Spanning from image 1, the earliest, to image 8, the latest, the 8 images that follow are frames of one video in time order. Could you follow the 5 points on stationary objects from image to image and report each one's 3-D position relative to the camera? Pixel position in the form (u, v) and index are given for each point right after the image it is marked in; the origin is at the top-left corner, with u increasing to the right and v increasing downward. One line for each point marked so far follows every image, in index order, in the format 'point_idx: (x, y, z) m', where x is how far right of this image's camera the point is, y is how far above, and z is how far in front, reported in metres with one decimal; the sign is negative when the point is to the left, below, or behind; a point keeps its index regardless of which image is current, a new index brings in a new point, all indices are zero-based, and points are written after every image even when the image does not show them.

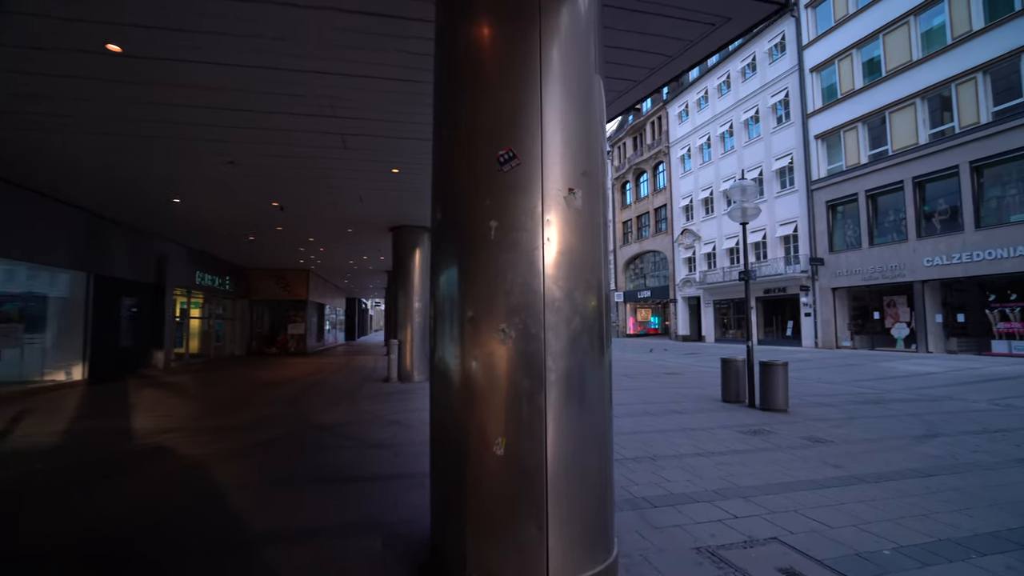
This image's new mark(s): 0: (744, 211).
0: (+4.4, +1.4, +10.0) m
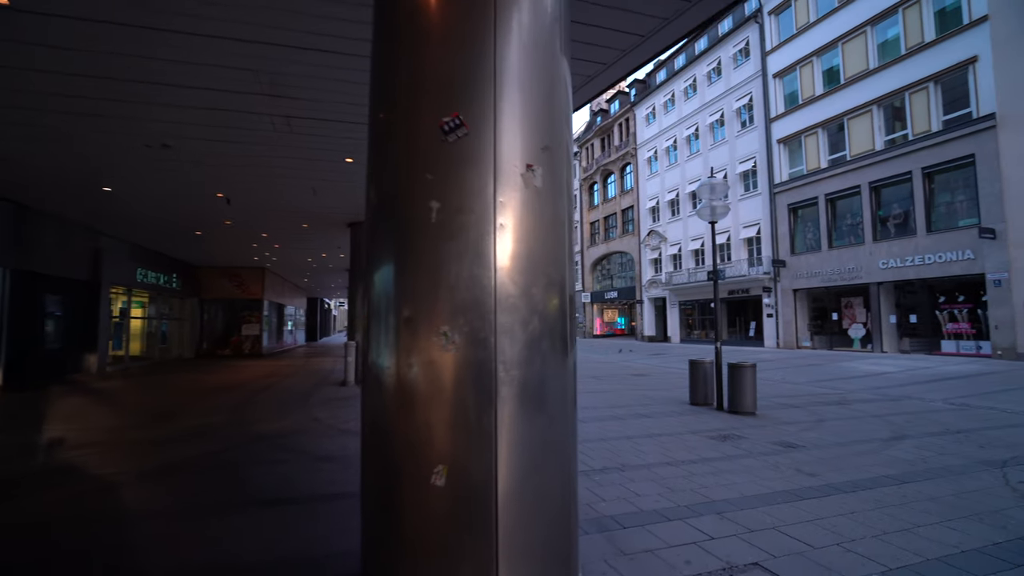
0: (+3.7, +1.4, +9.9) m
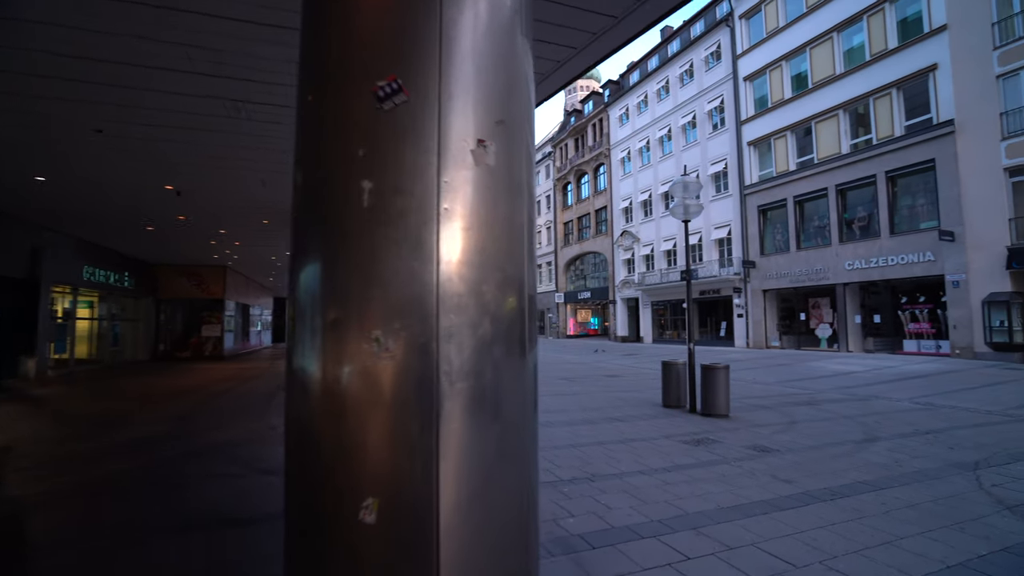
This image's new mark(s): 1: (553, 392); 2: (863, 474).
0: (+3.1, +1.4, +9.7) m
1: (+0.9, -2.3, +11.9) m
2: (+3.4, -1.8, +5.2) m
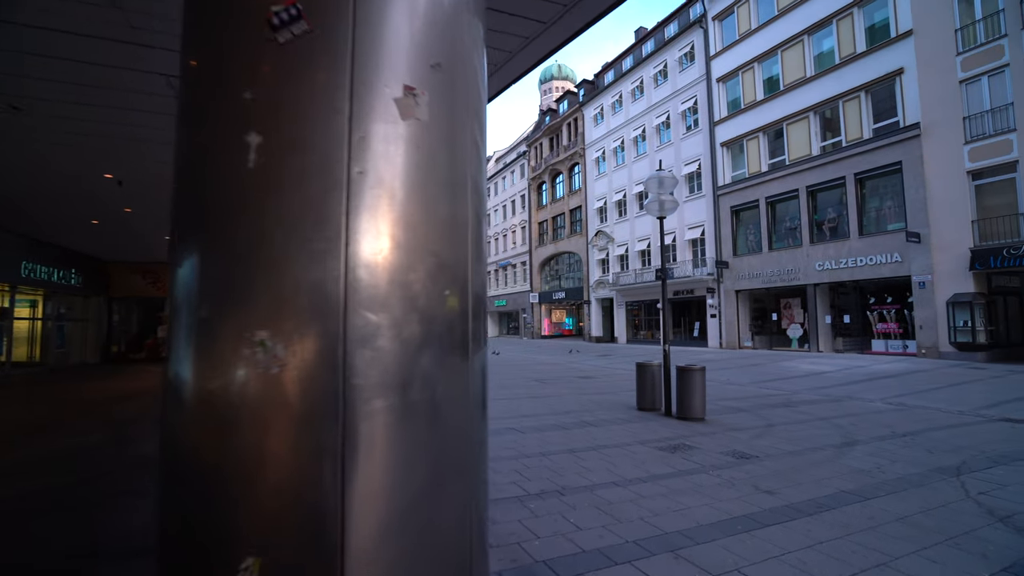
0: (+2.6, +1.5, +9.4) m
1: (+0.3, -2.3, +11.5) m
2: (+3.1, -1.8, +5.0) m
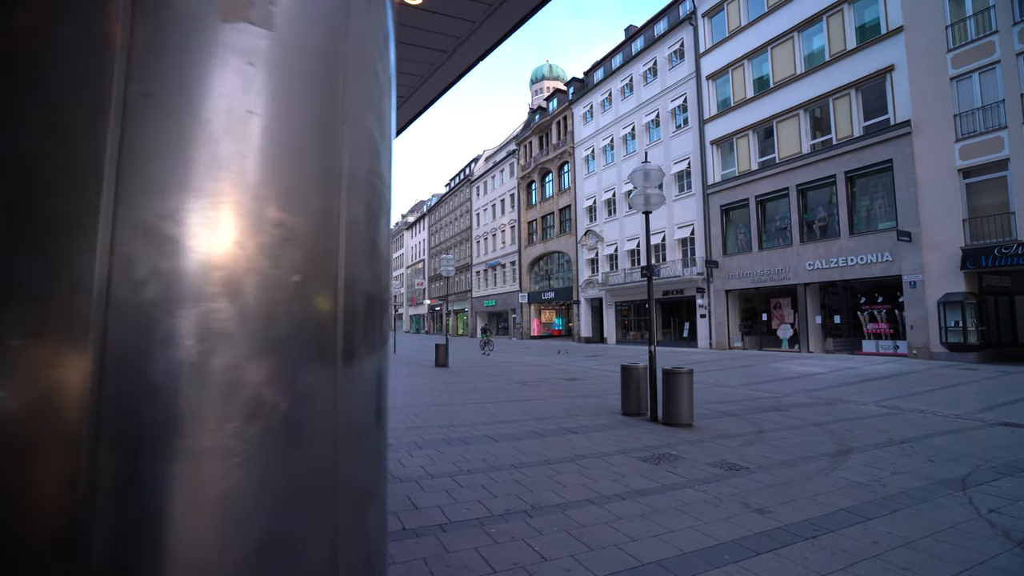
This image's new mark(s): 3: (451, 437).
0: (+2.3, +1.5, +8.9) m
1: (-0.1, -2.3, +11.1) m
2: (+2.8, -1.8, +4.5) m
3: (-0.8, -2.0, +7.2) m
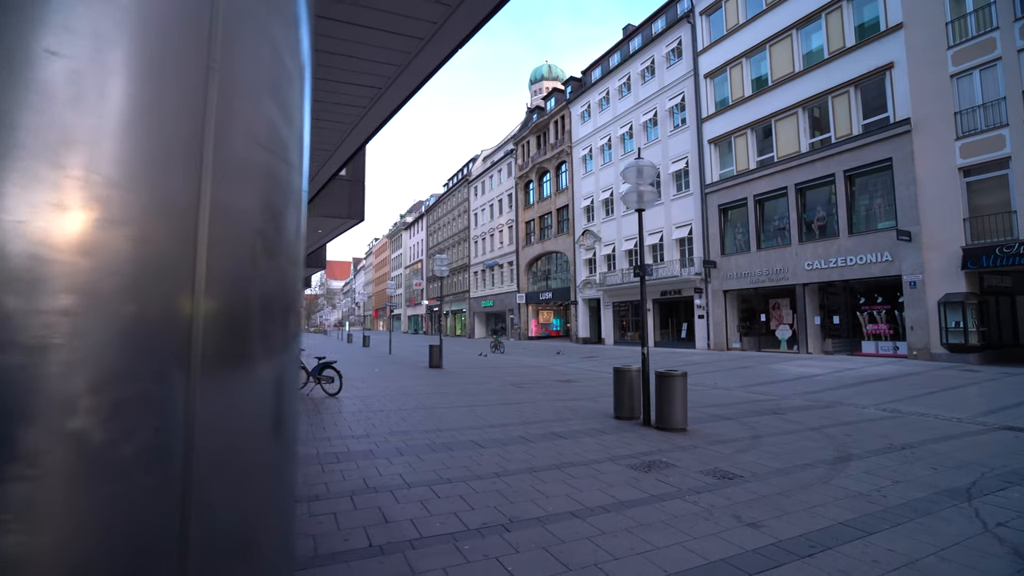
0: (+2.1, +1.5, +8.7) m
1: (-0.3, -2.3, +10.8) m
2: (+2.6, -1.8, +4.3) m
3: (-1.0, -2.0, +6.9) m
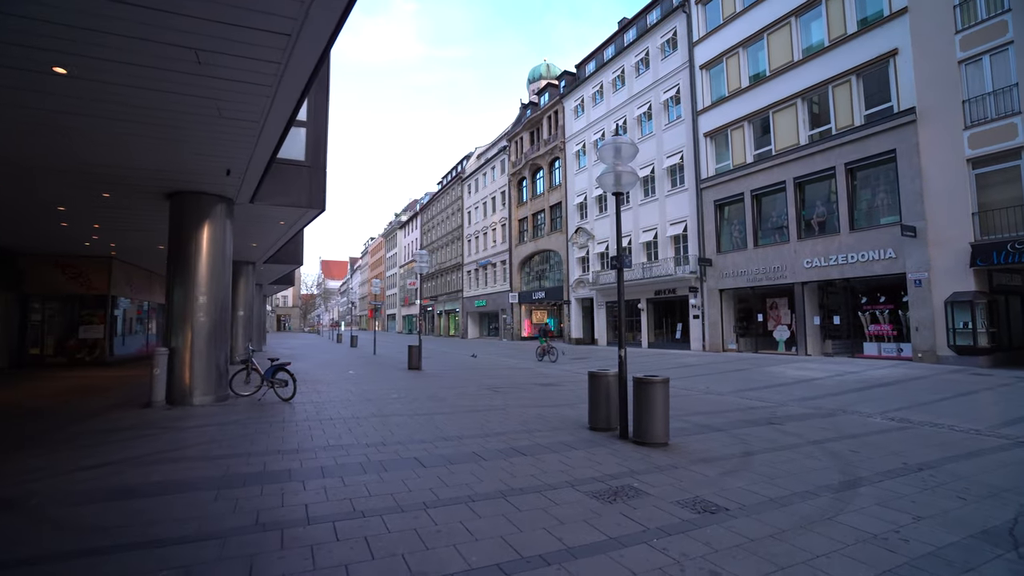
0: (+1.5, +1.6, +7.7) m
1: (-0.9, -2.2, +9.8) m
2: (+2.1, -1.7, +3.3) m
3: (-1.5, -1.9, +5.9) m
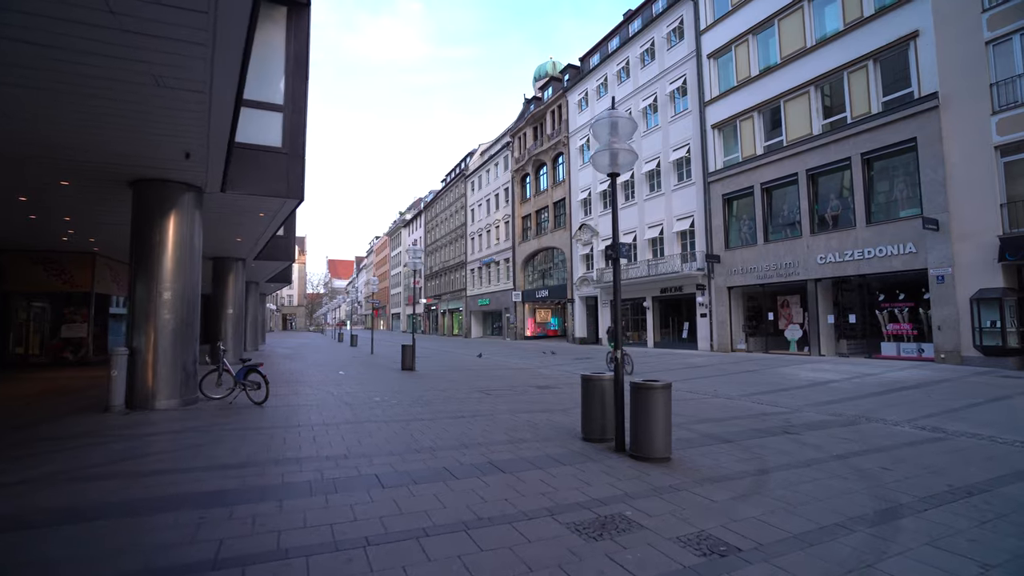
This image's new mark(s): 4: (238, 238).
0: (+1.3, +1.7, +6.9) m
1: (-1.0, -2.1, +9.0) m
2: (+1.8, -1.6, +2.4) m
3: (-1.8, -1.8, +5.1) m
4: (-7.8, +1.4, +15.3) m
